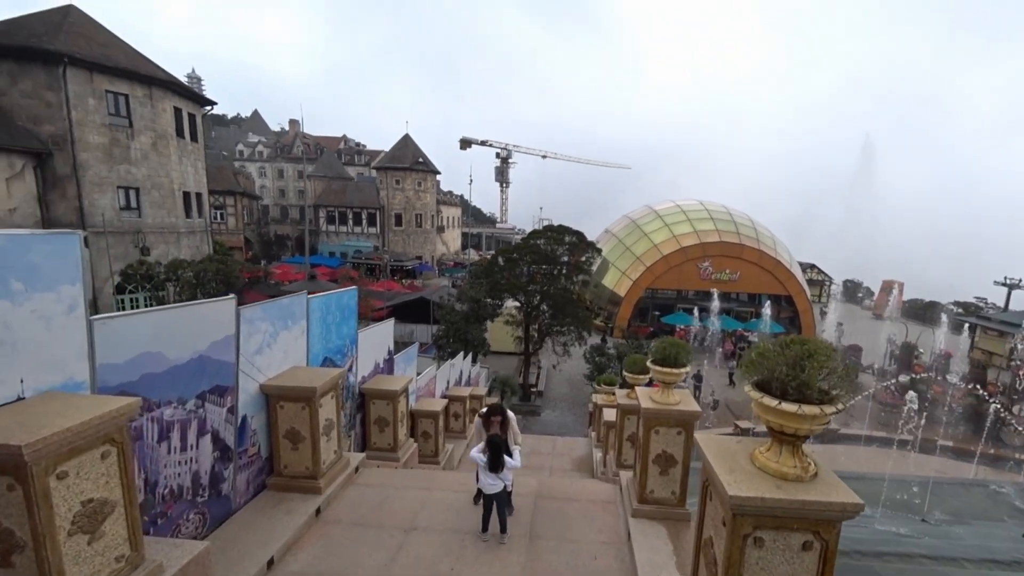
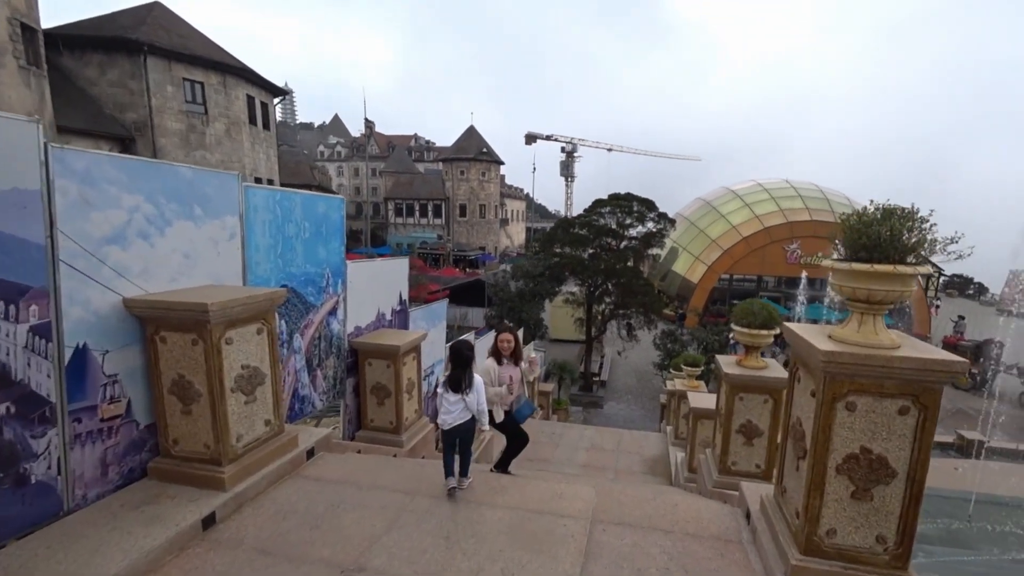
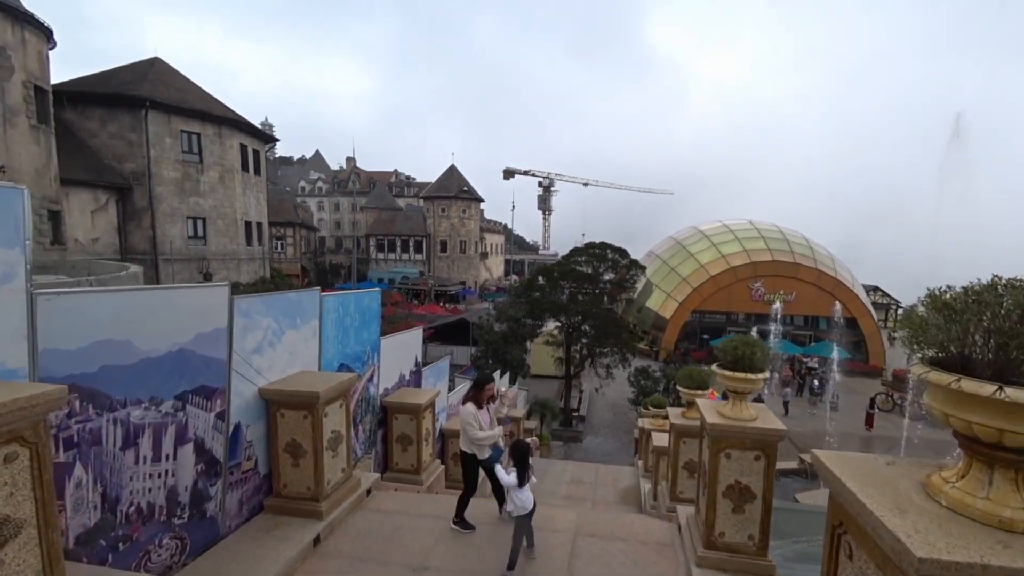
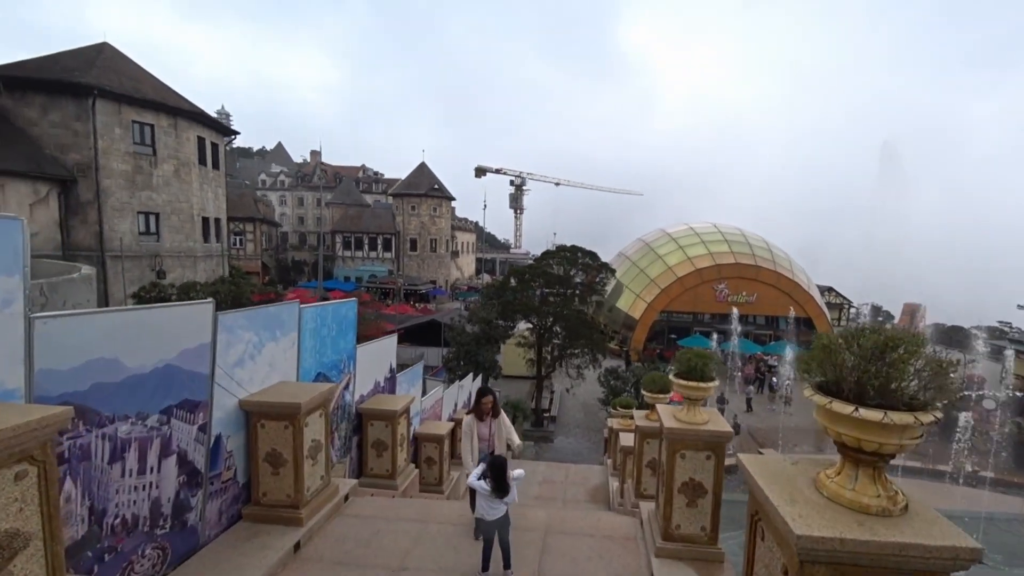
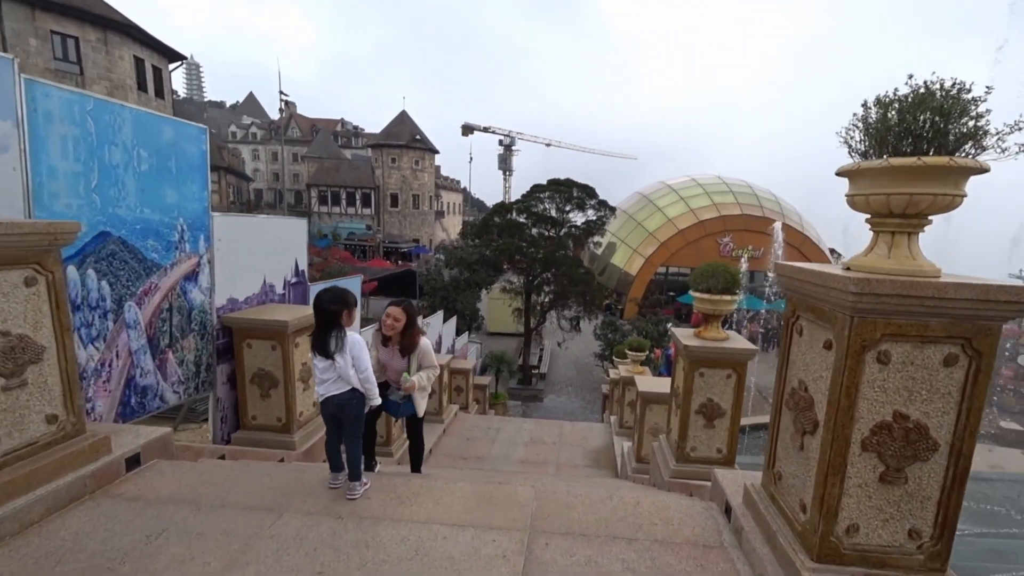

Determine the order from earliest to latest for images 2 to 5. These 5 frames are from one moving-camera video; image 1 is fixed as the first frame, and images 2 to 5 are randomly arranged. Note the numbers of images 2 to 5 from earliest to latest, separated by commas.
4, 3, 2, 5
